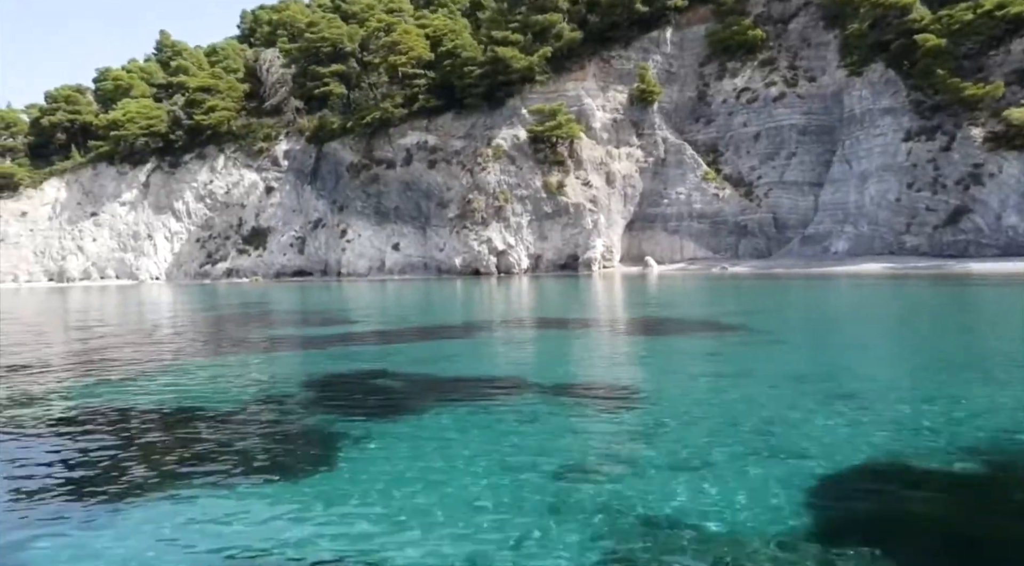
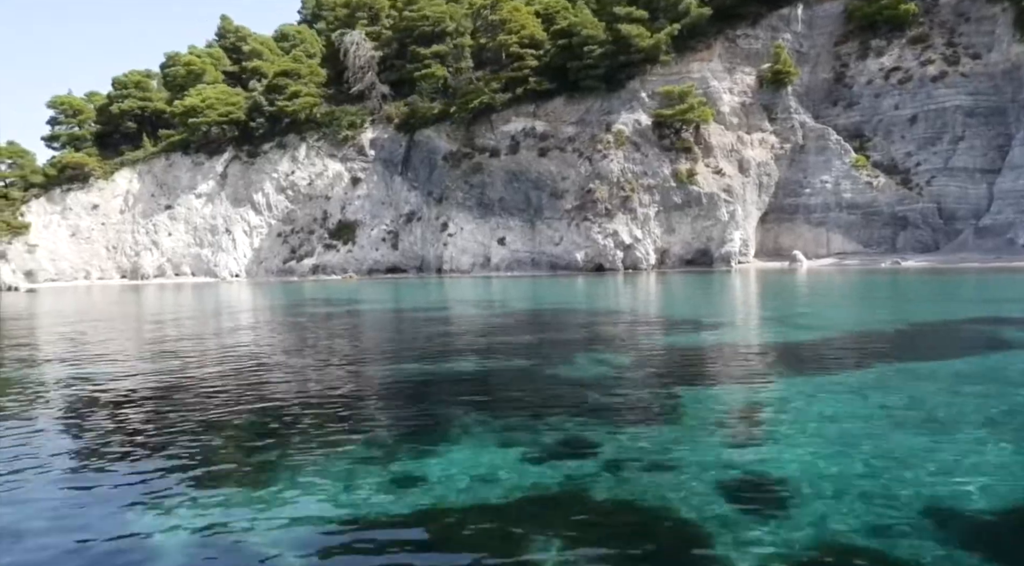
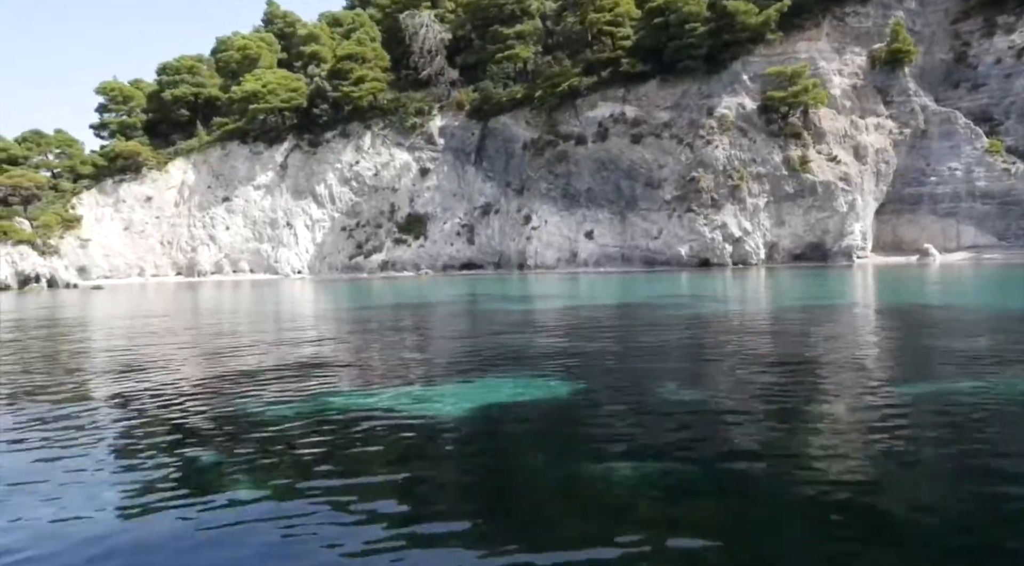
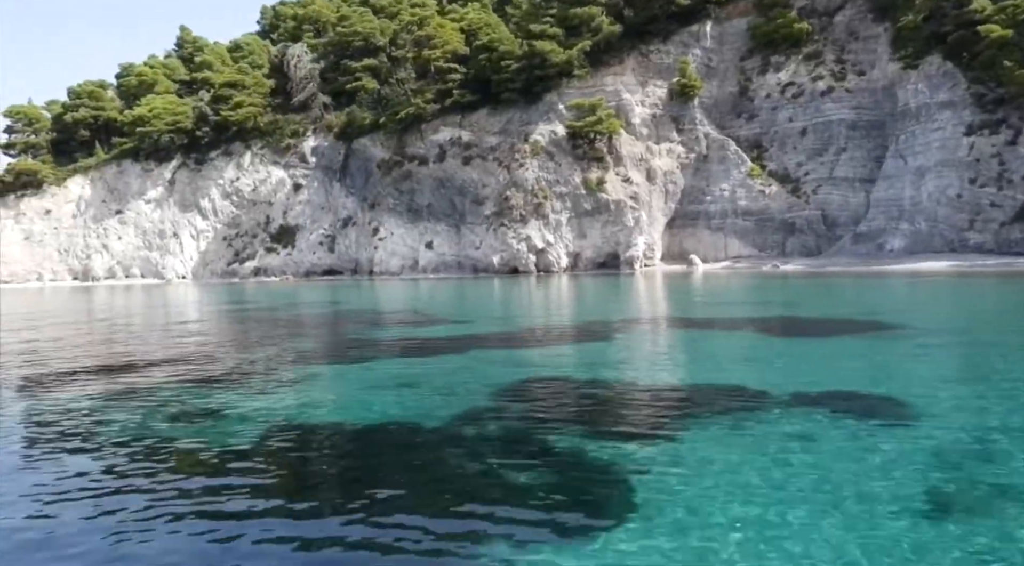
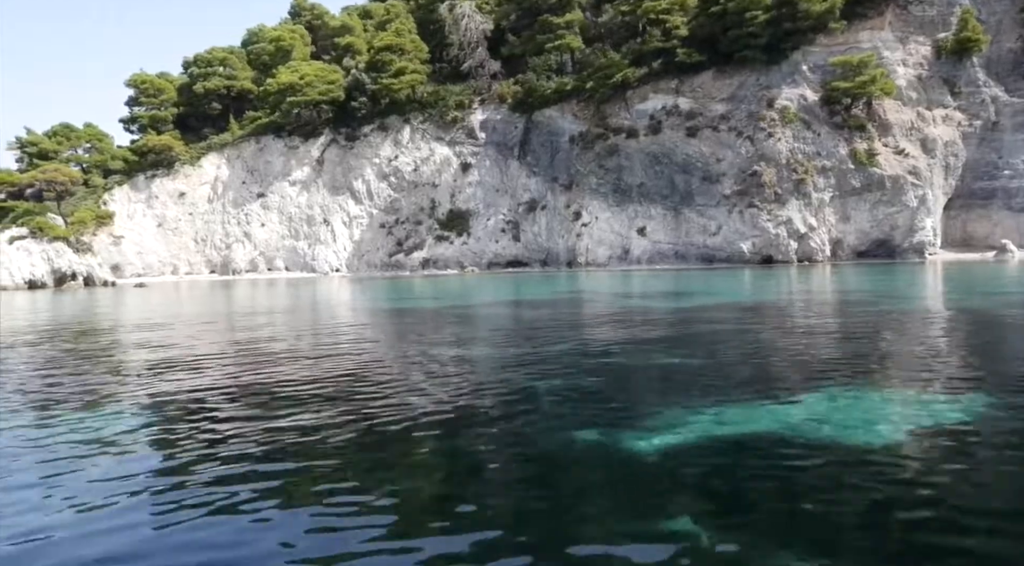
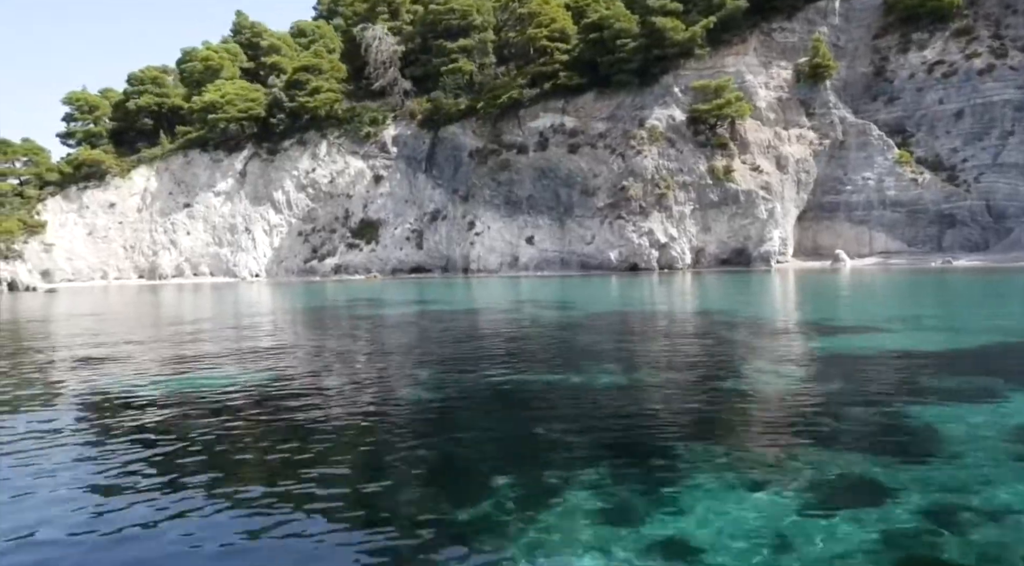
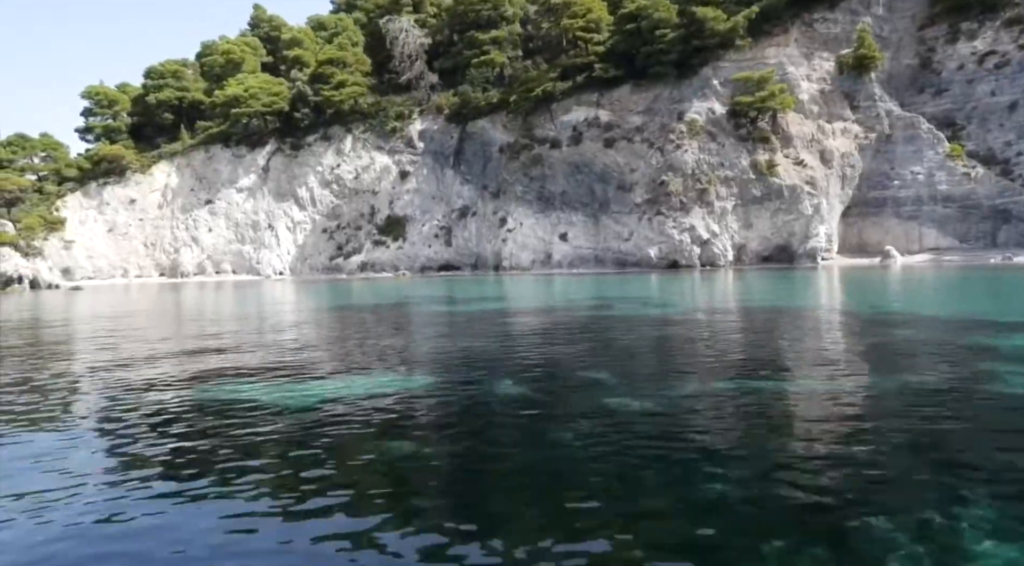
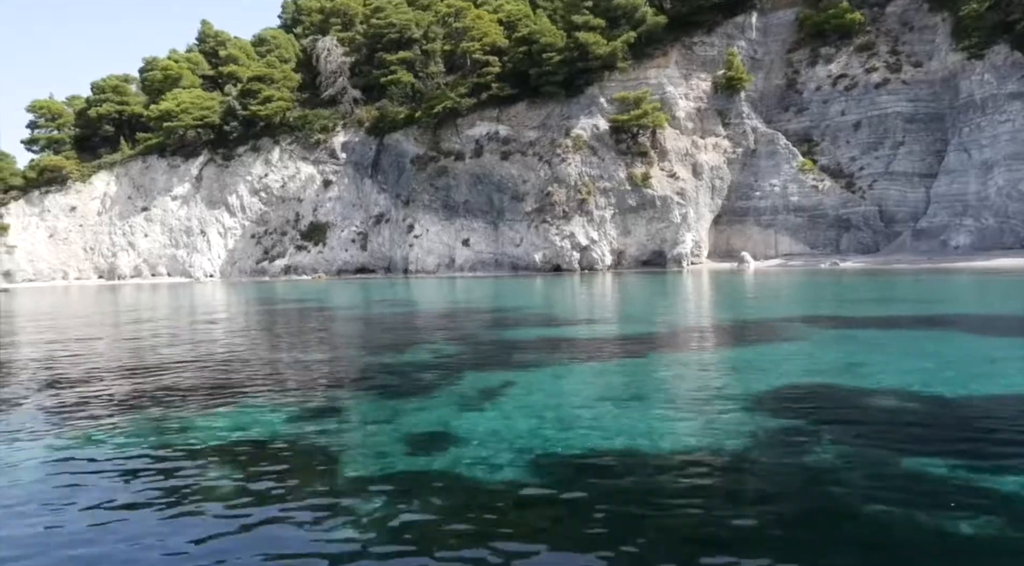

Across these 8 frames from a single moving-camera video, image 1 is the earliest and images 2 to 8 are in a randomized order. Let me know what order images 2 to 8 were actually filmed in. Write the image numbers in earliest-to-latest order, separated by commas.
4, 8, 2, 6, 7, 3, 5
